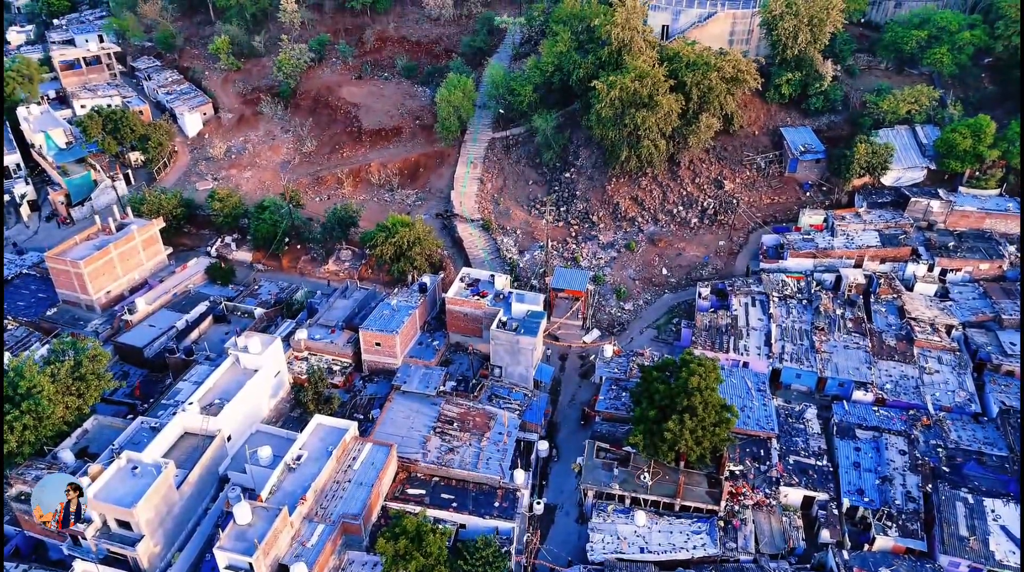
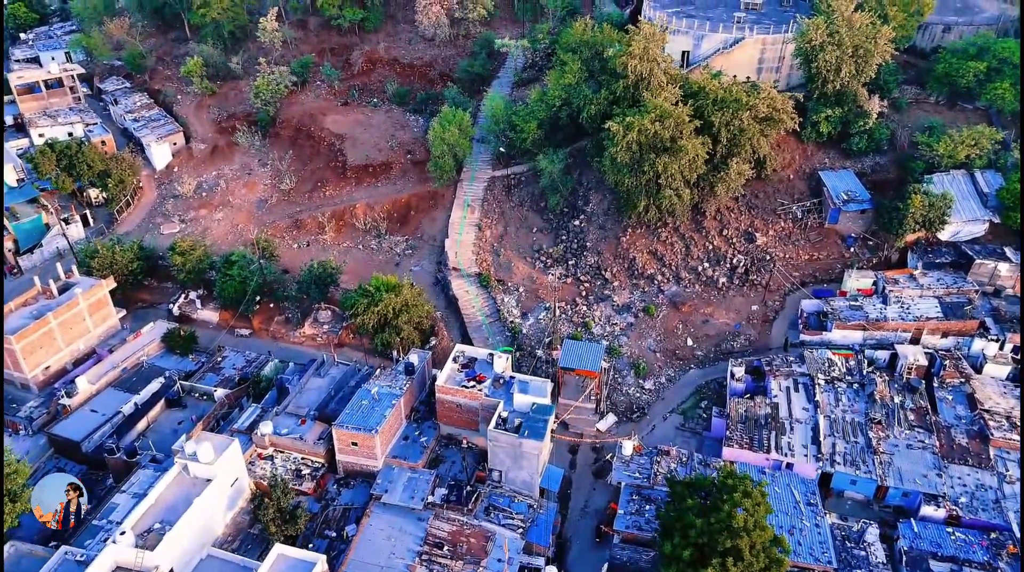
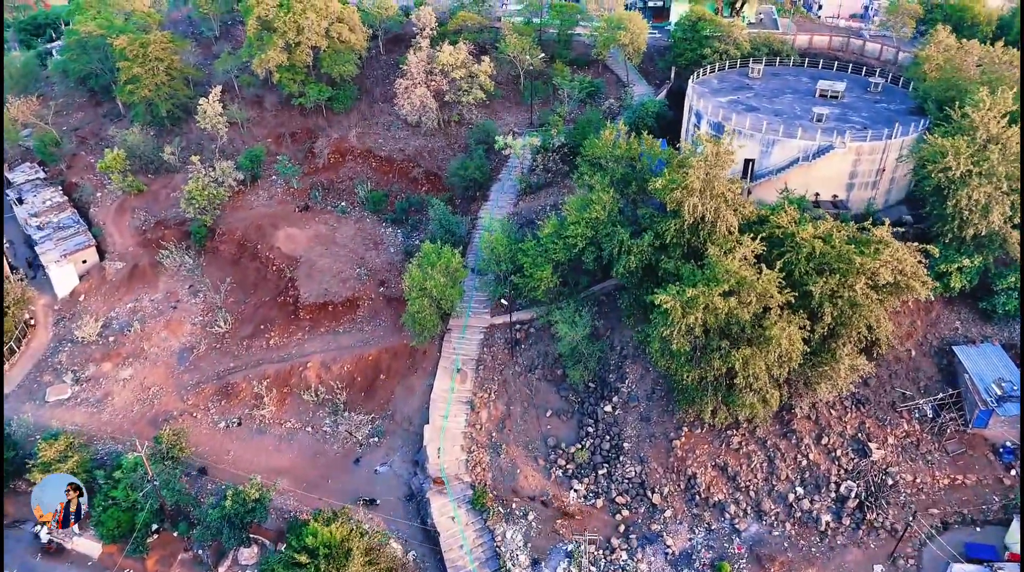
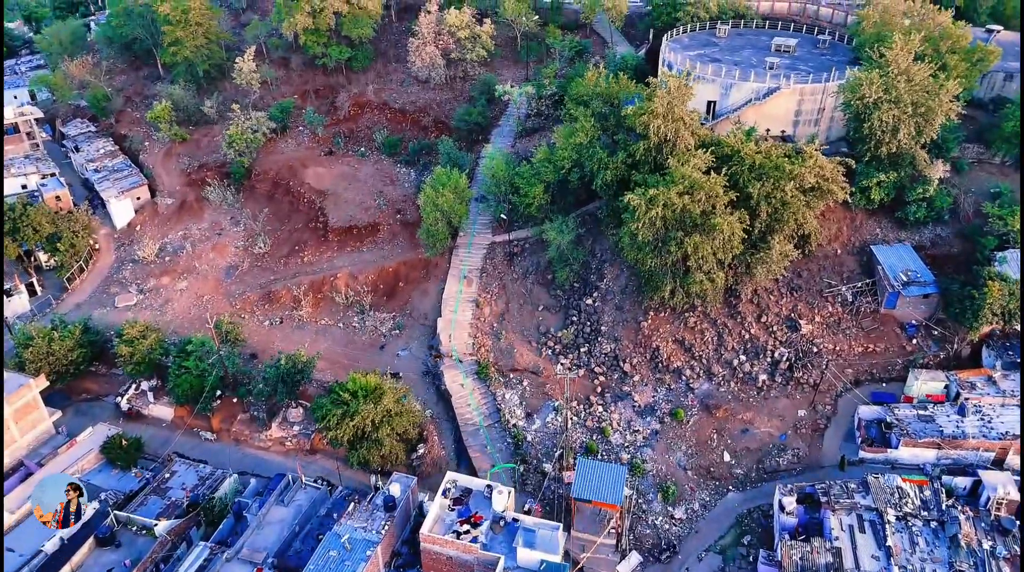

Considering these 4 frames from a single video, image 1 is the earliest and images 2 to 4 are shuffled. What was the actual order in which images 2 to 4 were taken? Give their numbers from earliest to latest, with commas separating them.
2, 4, 3
